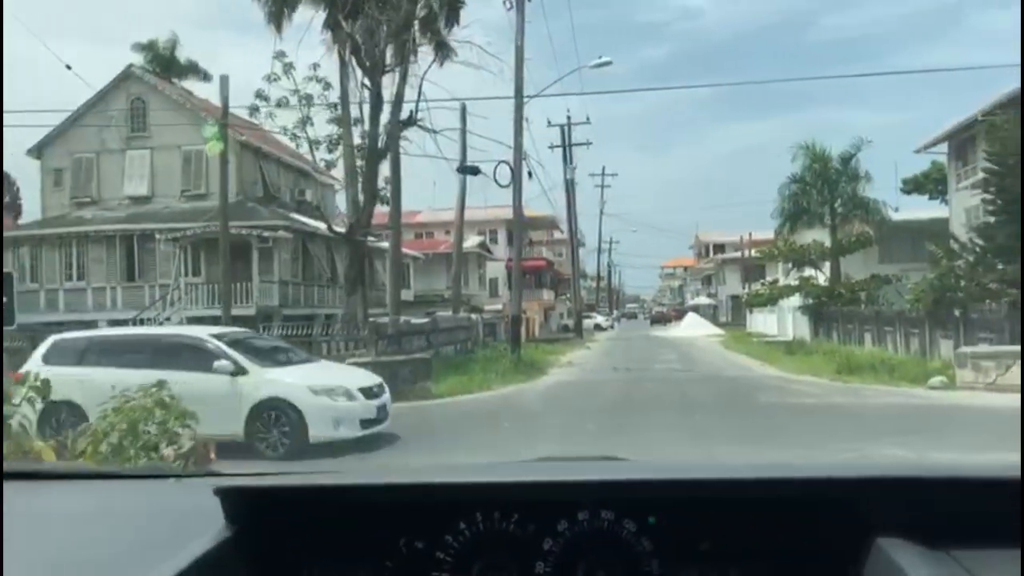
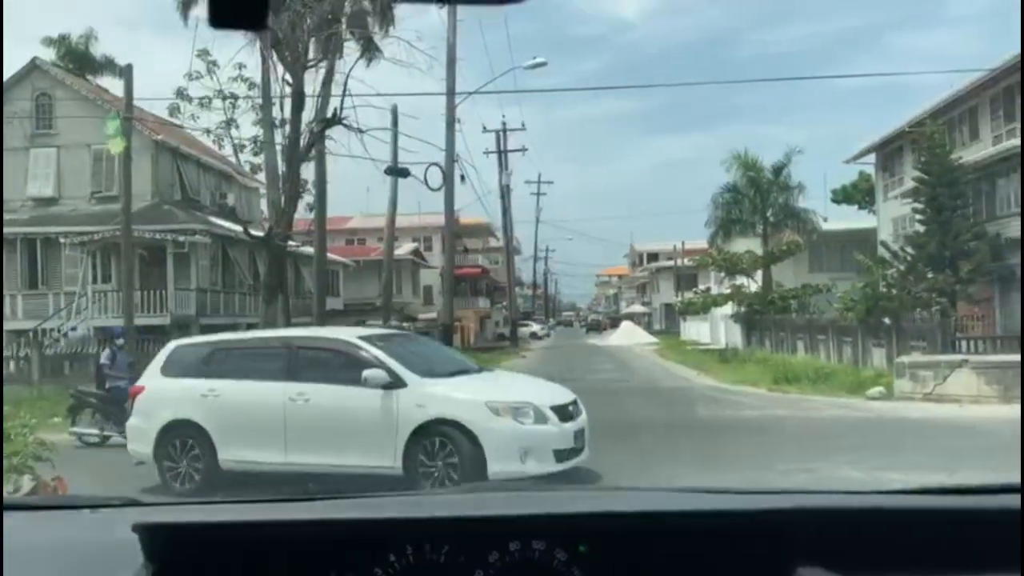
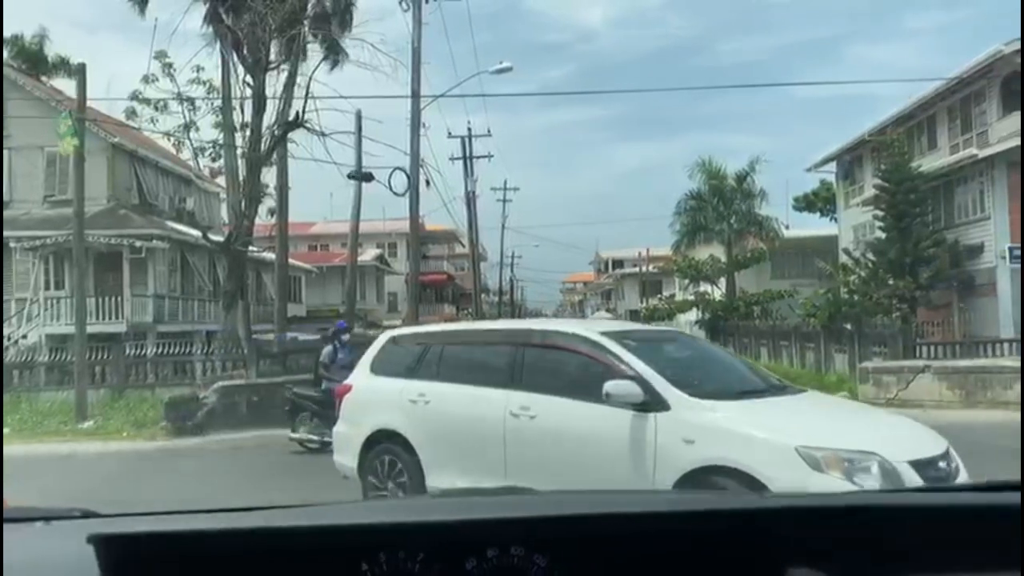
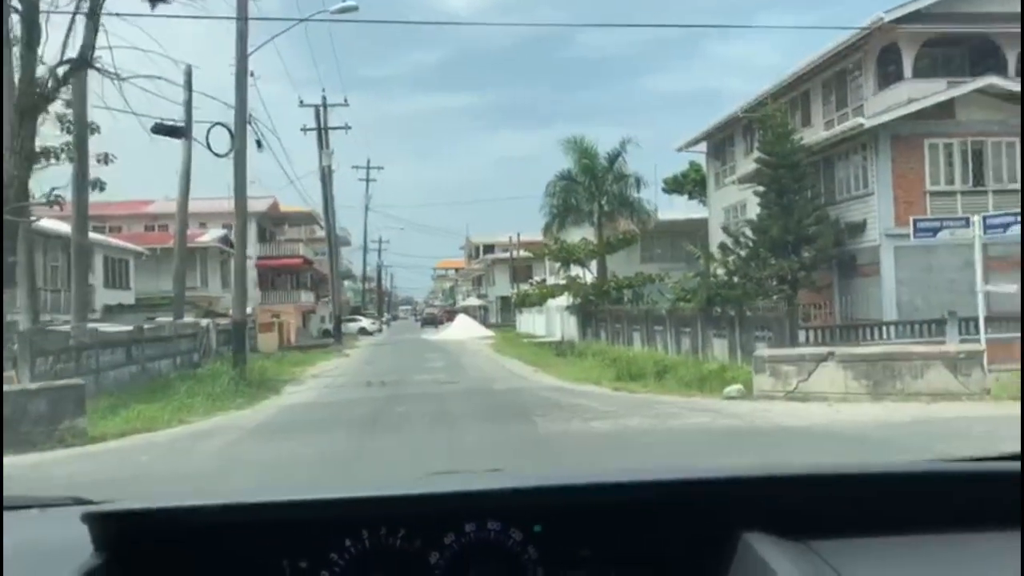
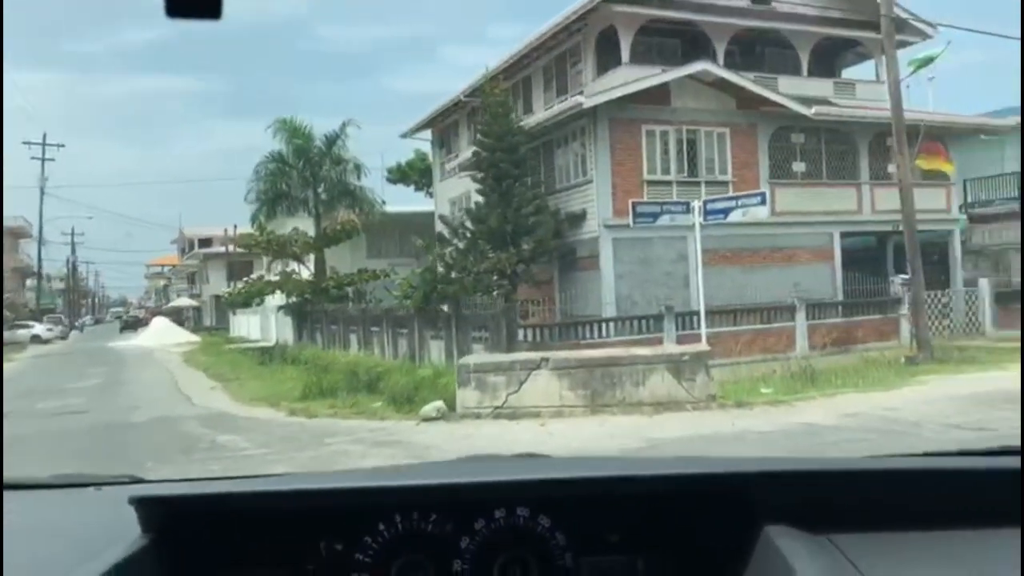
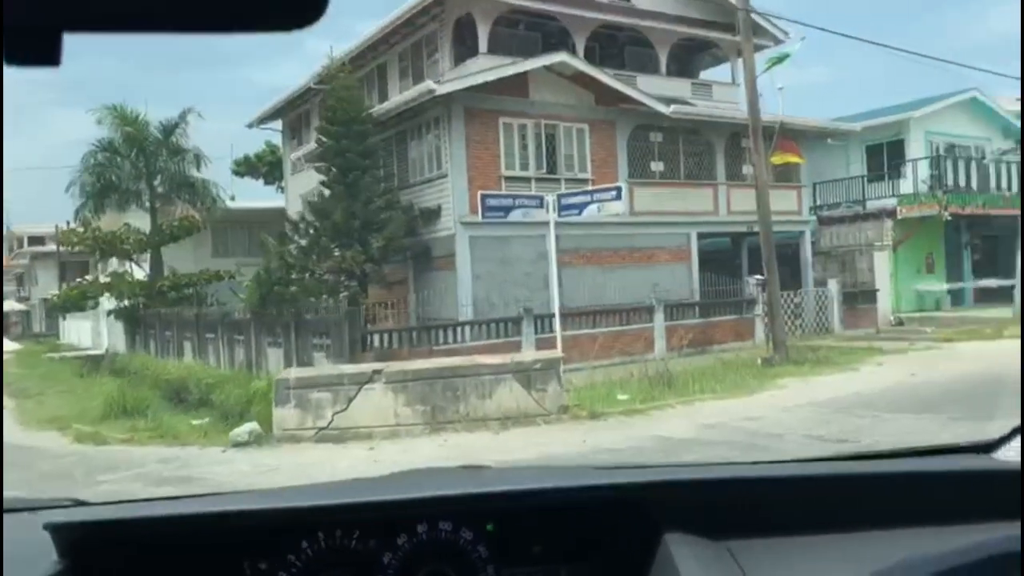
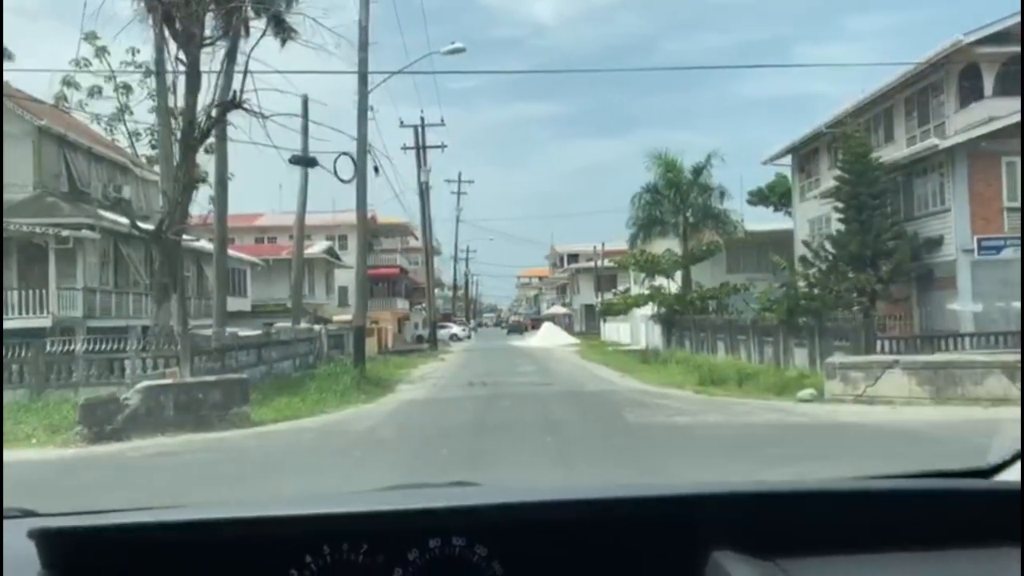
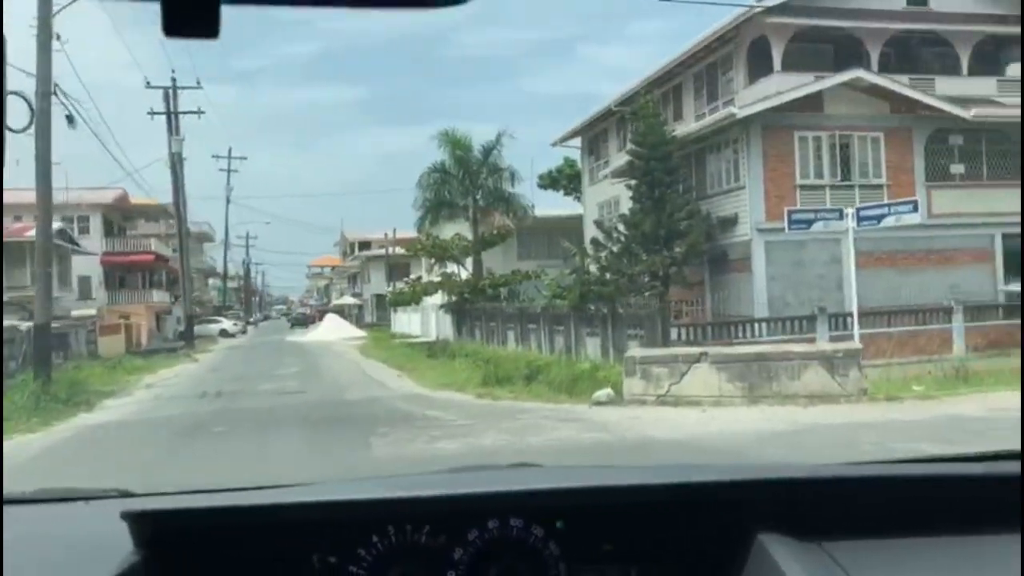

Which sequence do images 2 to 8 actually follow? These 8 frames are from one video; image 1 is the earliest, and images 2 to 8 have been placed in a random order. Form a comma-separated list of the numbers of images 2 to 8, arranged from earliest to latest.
2, 3, 7, 4, 8, 5, 6
